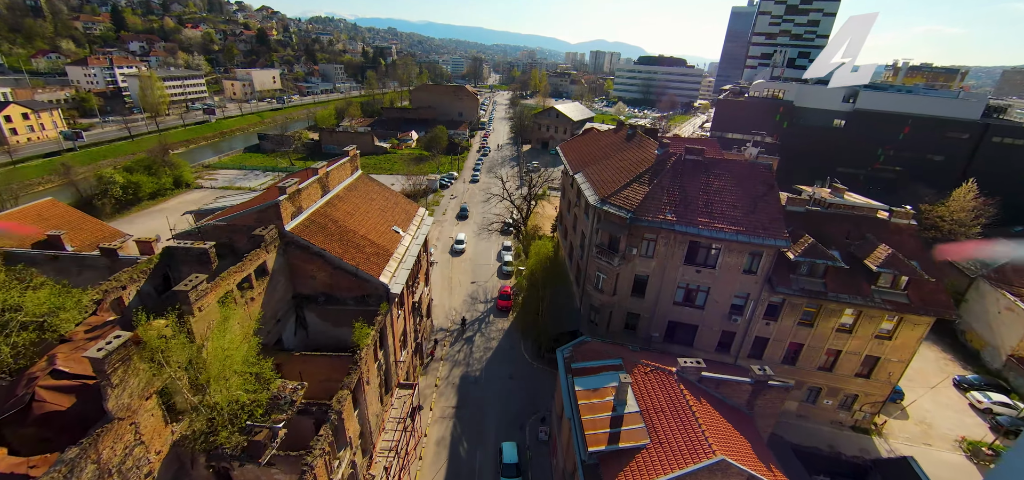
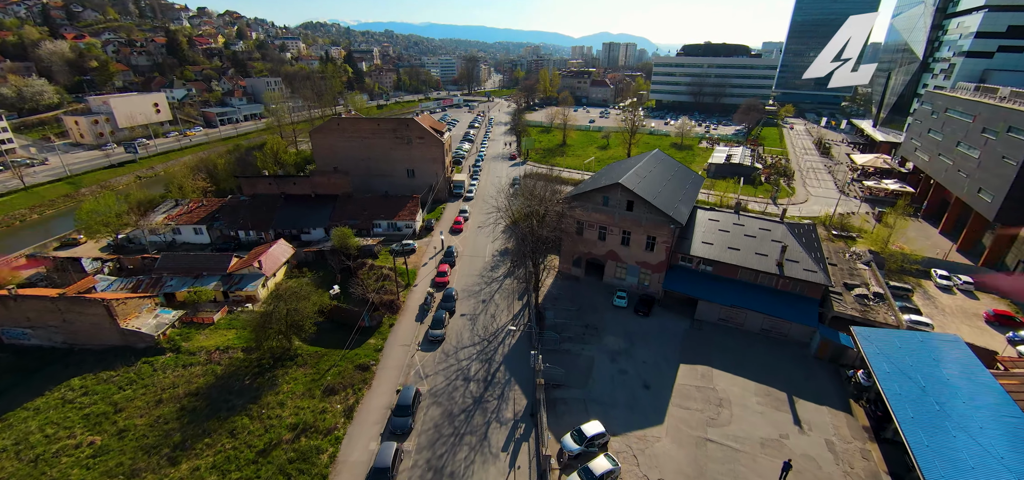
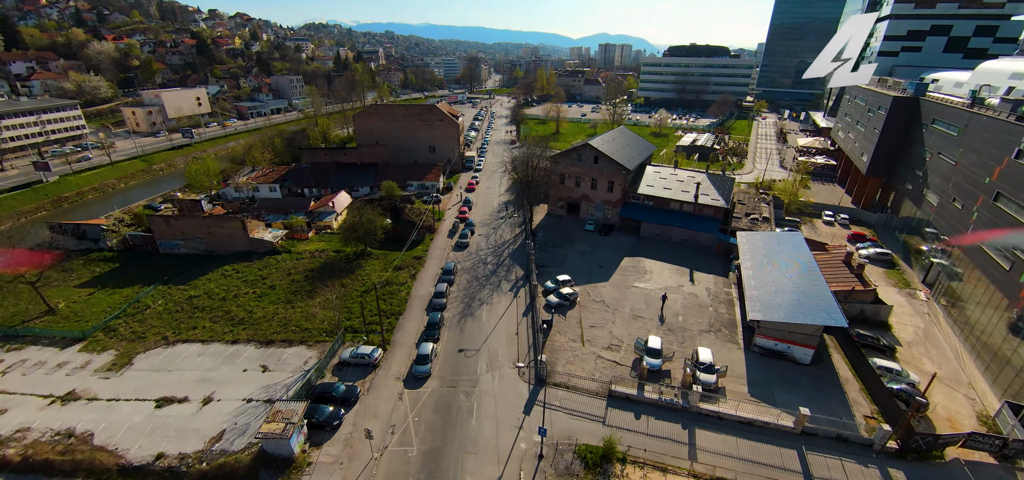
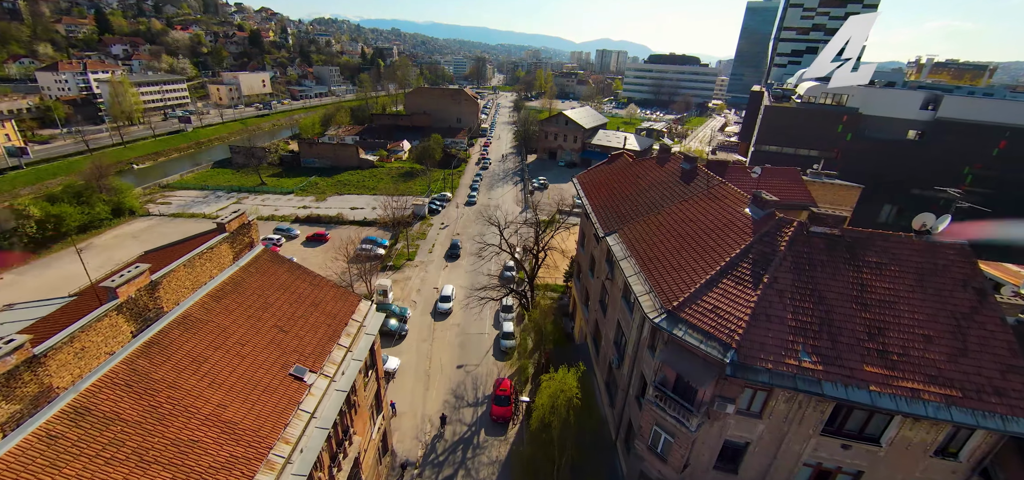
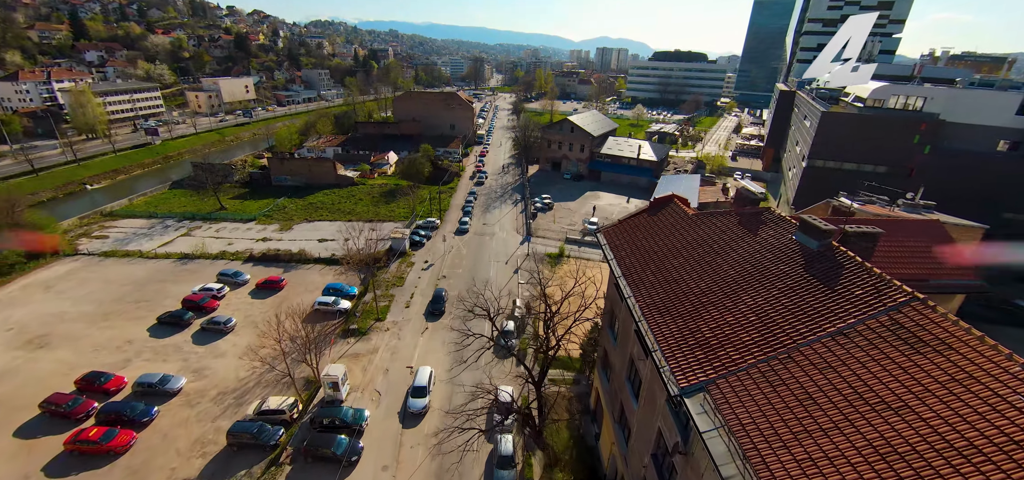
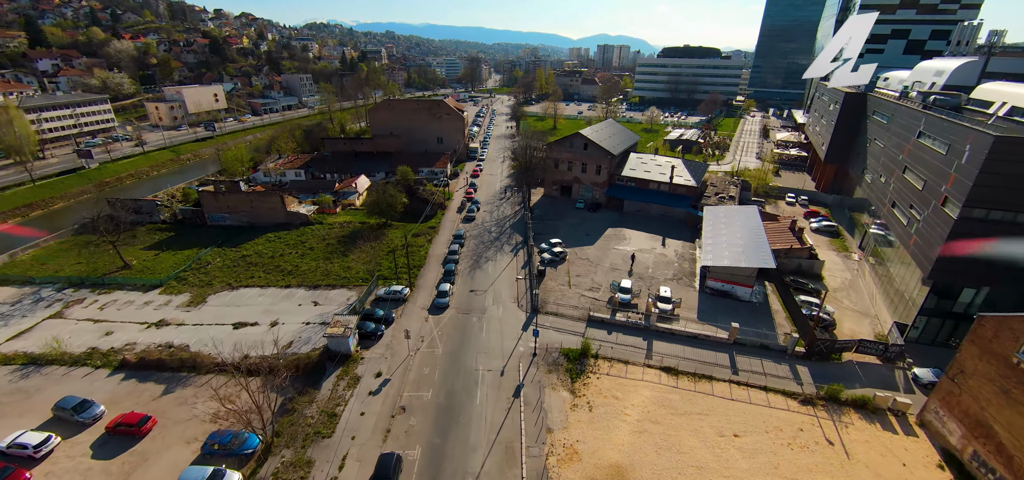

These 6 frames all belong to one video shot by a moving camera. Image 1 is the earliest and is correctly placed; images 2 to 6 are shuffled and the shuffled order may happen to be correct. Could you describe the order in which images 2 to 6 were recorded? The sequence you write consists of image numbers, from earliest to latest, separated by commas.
4, 5, 6, 3, 2
